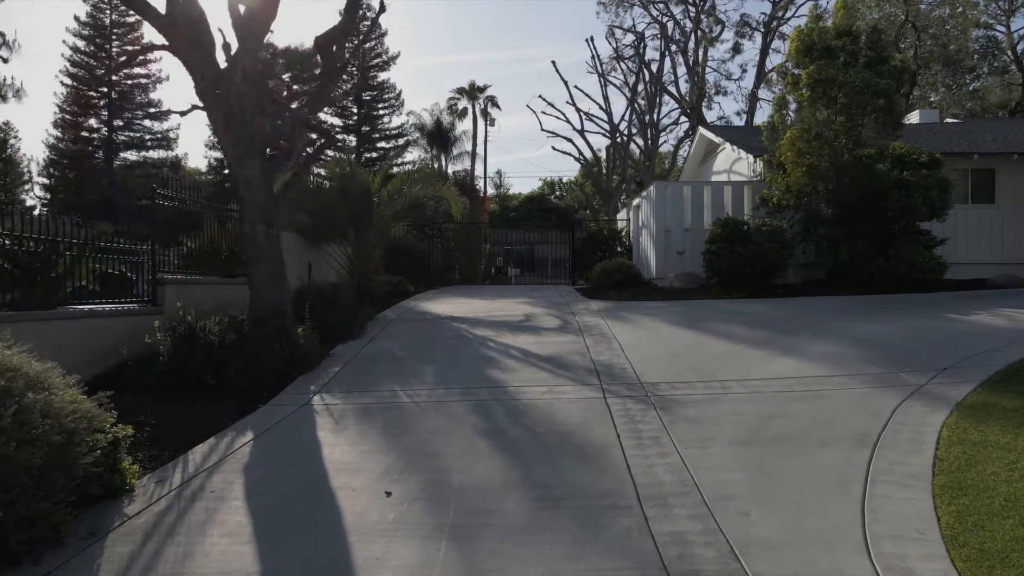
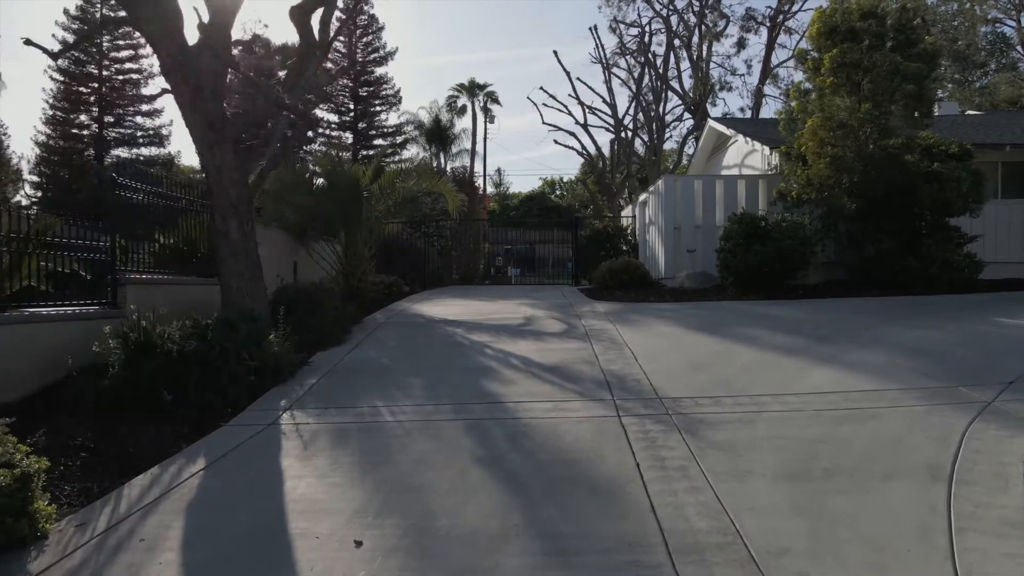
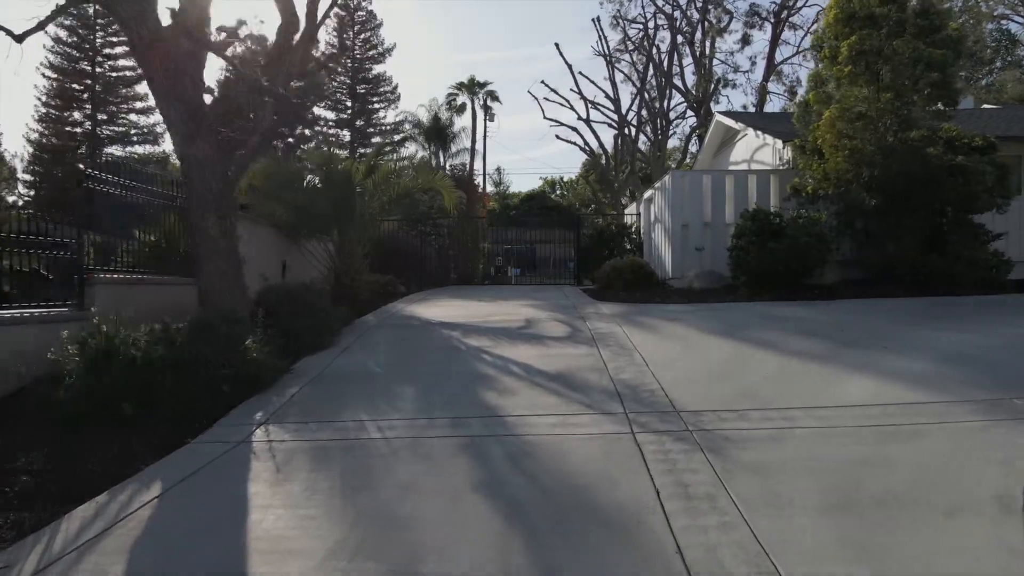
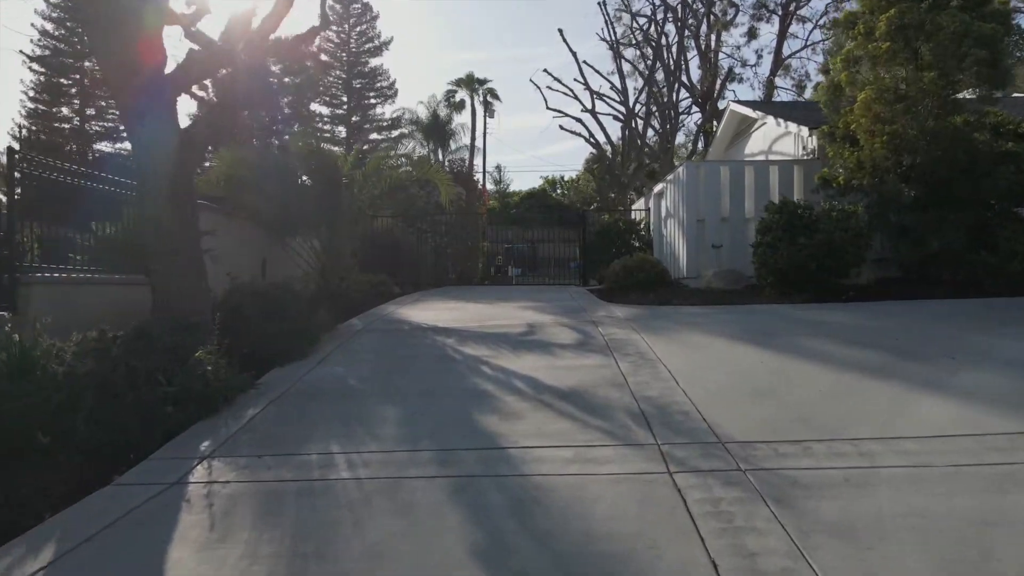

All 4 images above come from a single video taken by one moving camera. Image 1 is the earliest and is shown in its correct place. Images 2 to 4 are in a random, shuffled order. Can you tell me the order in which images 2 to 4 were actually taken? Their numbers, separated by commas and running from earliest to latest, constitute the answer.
2, 3, 4
